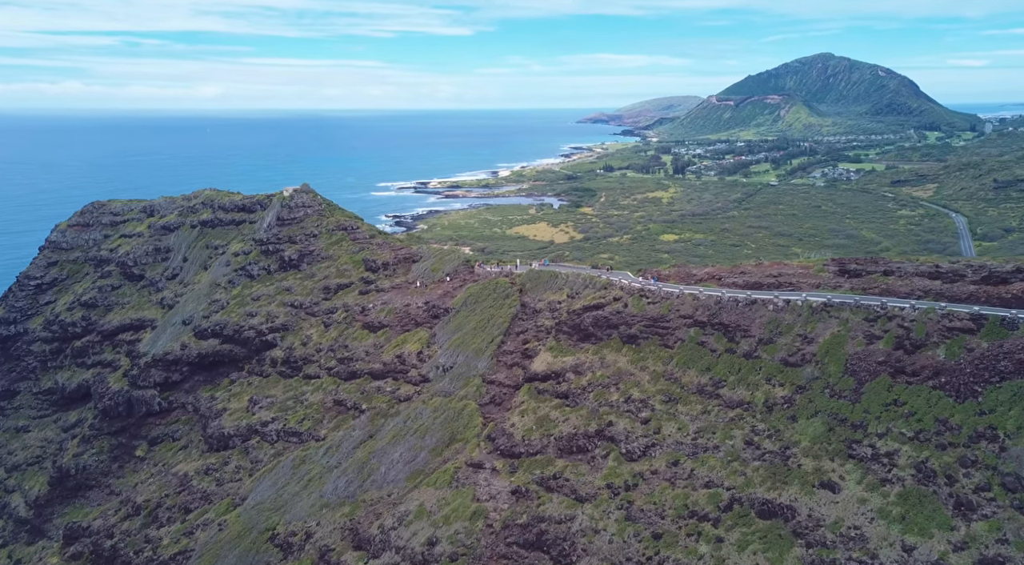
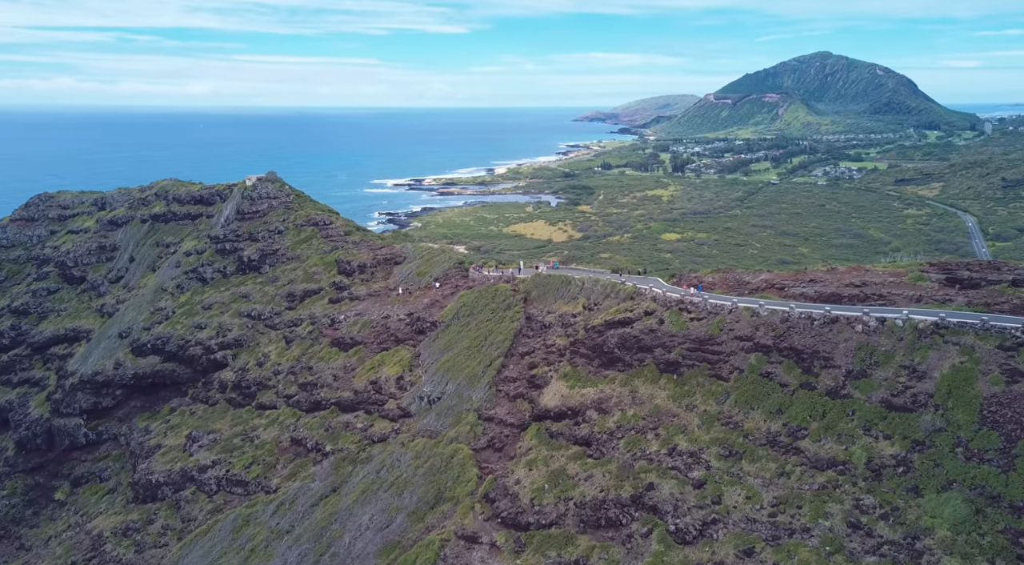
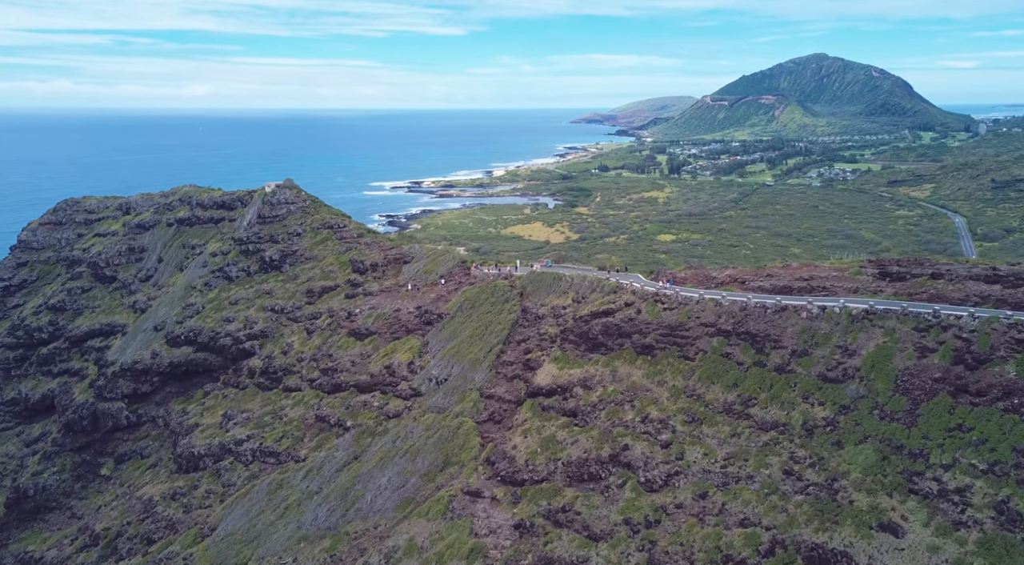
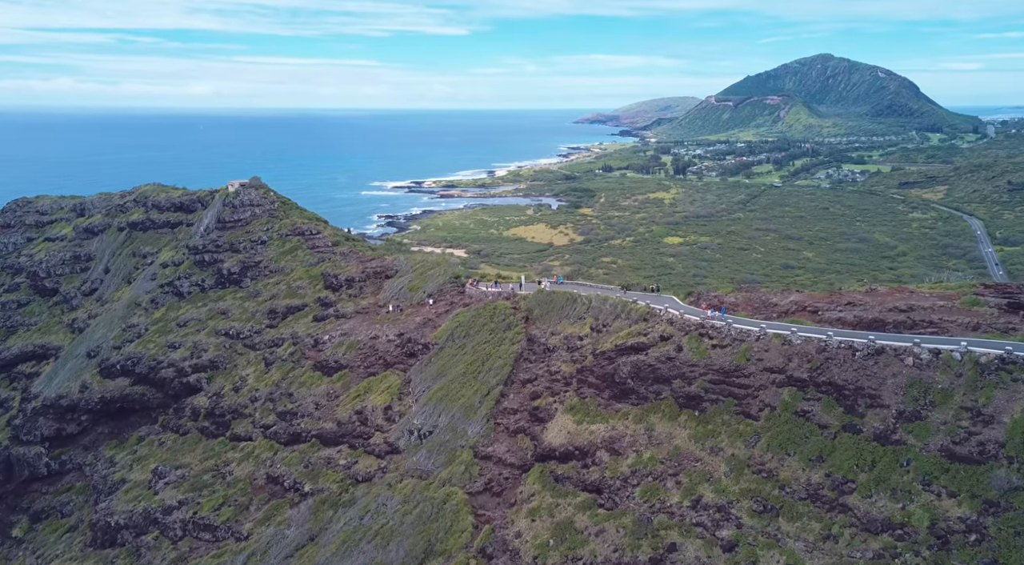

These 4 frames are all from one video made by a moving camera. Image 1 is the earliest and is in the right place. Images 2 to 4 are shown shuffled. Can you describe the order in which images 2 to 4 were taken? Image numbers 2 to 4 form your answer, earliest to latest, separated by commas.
3, 2, 4
